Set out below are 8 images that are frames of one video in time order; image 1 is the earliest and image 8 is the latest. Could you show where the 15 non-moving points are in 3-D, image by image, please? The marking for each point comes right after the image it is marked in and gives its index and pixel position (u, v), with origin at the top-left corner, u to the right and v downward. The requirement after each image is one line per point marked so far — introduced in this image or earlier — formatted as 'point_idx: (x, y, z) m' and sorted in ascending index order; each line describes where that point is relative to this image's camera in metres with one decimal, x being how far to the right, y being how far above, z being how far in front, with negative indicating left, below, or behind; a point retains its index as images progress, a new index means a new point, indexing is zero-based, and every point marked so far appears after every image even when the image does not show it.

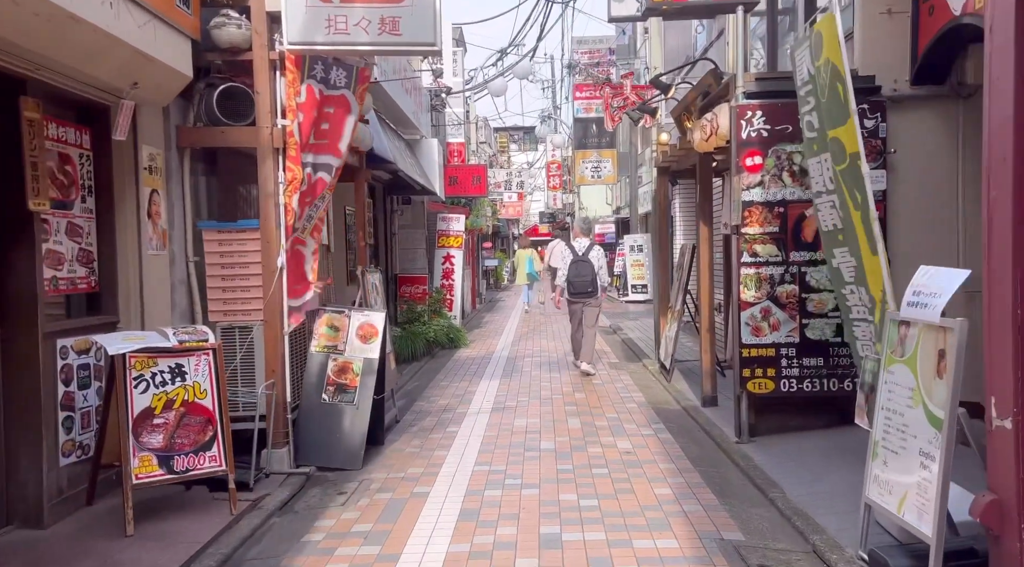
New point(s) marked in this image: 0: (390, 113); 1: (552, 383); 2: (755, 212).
0: (-2.0, +2.8, +12.8) m
1: (+0.5, -1.2, +9.9) m
2: (+2.0, +0.6, +6.5) m
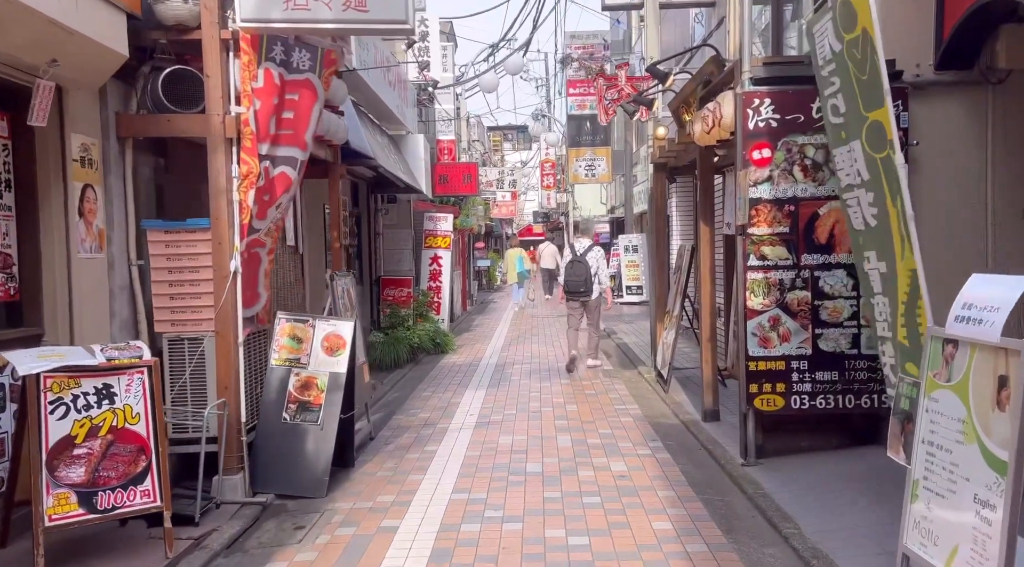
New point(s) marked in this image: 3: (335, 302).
0: (-2.1, +2.7, +12.2) m
1: (+0.3, -1.3, +9.3) m
2: (+1.8, +0.5, +5.9) m
3: (-1.5, -0.2, +6.7) m
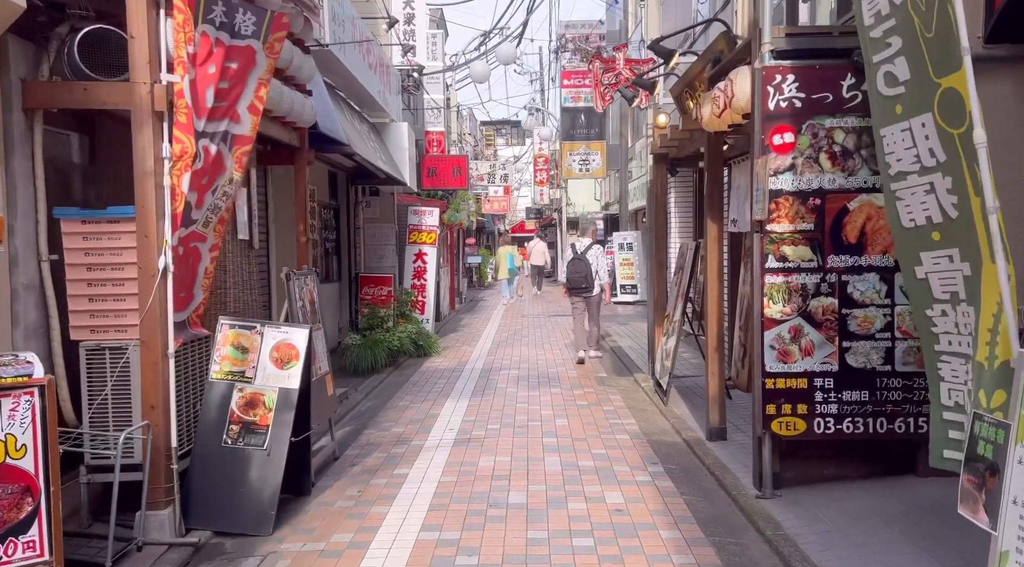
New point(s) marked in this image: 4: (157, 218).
0: (-2.3, +2.8, +11.3) m
1: (+0.2, -1.3, +8.5) m
2: (+1.7, +0.5, +5.1) m
3: (-1.6, -0.2, +5.8) m
4: (-2.1, +0.4, +4.7) m
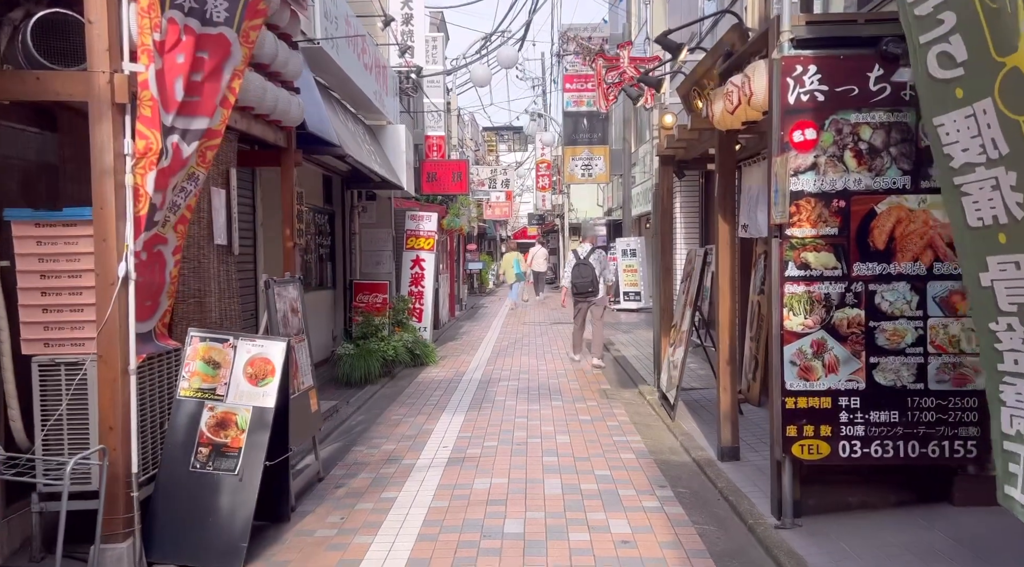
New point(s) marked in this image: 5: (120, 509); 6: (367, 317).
0: (-2.3, +2.7, +10.9) m
1: (+0.2, -1.4, +8.0) m
2: (+1.7, +0.4, +4.7) m
3: (-1.6, -0.2, +5.4) m
4: (-2.1, +0.3, +4.2) m
5: (-2.0, -1.2, +4.2) m
6: (-2.0, -0.5, +11.1) m
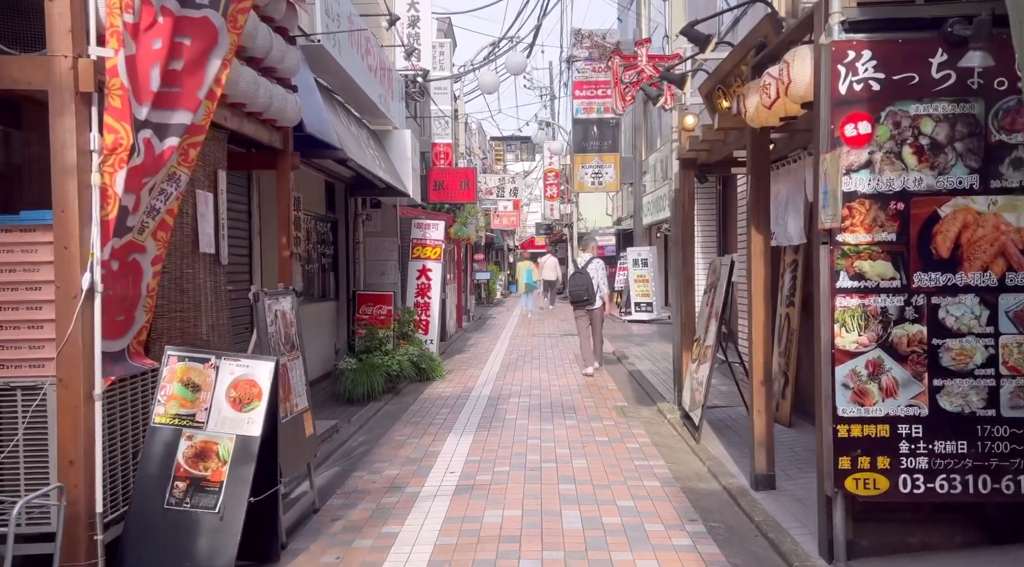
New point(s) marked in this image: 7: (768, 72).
0: (-2.1, +2.5, +10.5) m
1: (+0.3, -1.5, +7.5) m
2: (+1.8, +0.4, +4.1) m
3: (-1.5, -0.3, +4.9) m
4: (-2.0, +0.3, +3.7) m
5: (-2.0, -1.2, +3.7) m
6: (-1.9, -0.6, +10.6) m
7: (+1.6, +1.3, +5.1) m
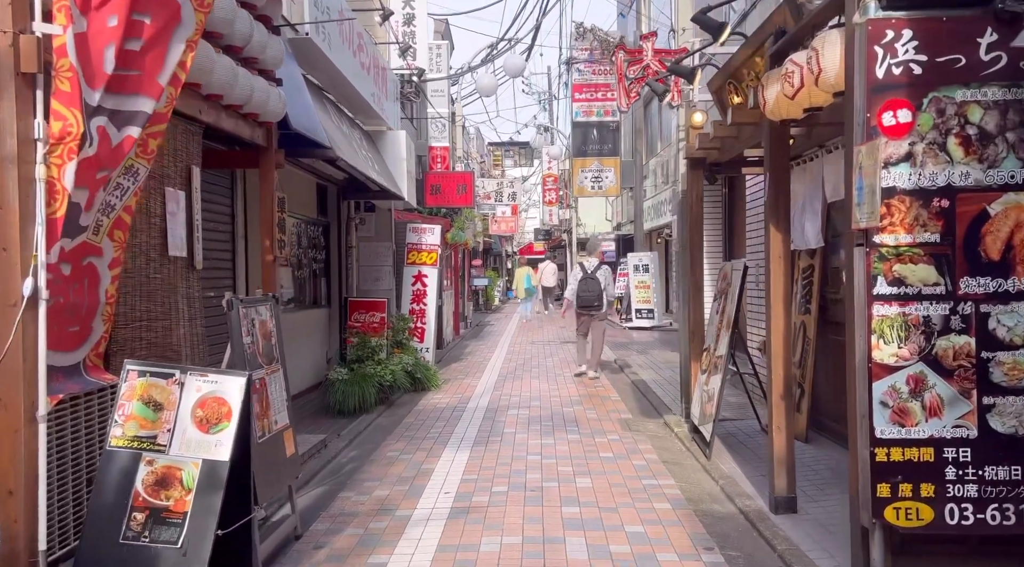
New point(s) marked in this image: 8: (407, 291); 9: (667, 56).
0: (-2.2, +2.4, +10.0) m
1: (+0.3, -1.5, +7.1) m
2: (+1.8, +0.4, +3.7) m
3: (-1.5, -0.3, +4.5) m
4: (-2.0, +0.2, +3.3) m
5: (-2.0, -1.3, +3.2) m
6: (-1.9, -0.7, +10.1) m
7: (+1.6, +1.3, +4.6) m
8: (-1.6, -0.1, +12.5) m
9: (+1.6, +2.3, +8.2) m
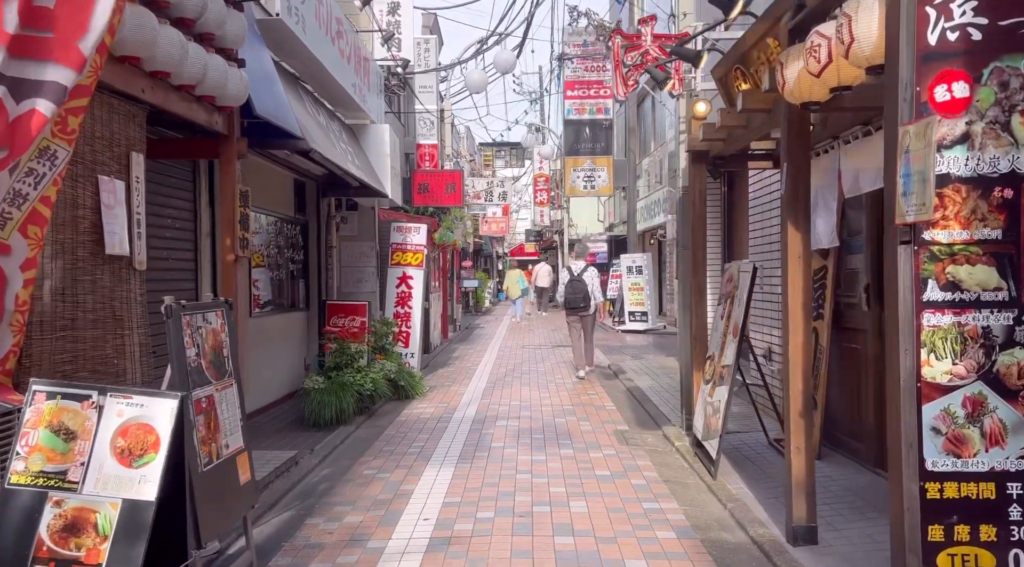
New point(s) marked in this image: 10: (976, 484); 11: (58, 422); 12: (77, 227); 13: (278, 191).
0: (-2.3, +2.4, +9.4) m
1: (+0.2, -1.5, +6.5) m
2: (+1.7, +0.3, +3.1) m
3: (-1.6, -0.4, +3.8) m
4: (-2.1, +0.2, +2.7) m
5: (-2.0, -1.3, +2.6) m
6: (-2.0, -0.7, +9.5) m
7: (+1.5, +1.3, +4.1) m
8: (-1.8, -0.1, +11.9) m
9: (+1.5, +2.3, +7.6) m
10: (+1.8, -0.8, +3.1) m
11: (-1.7, -0.5, +3.1) m
12: (-2.1, +0.3, +3.9) m
13: (-2.9, +1.1, +9.9) m
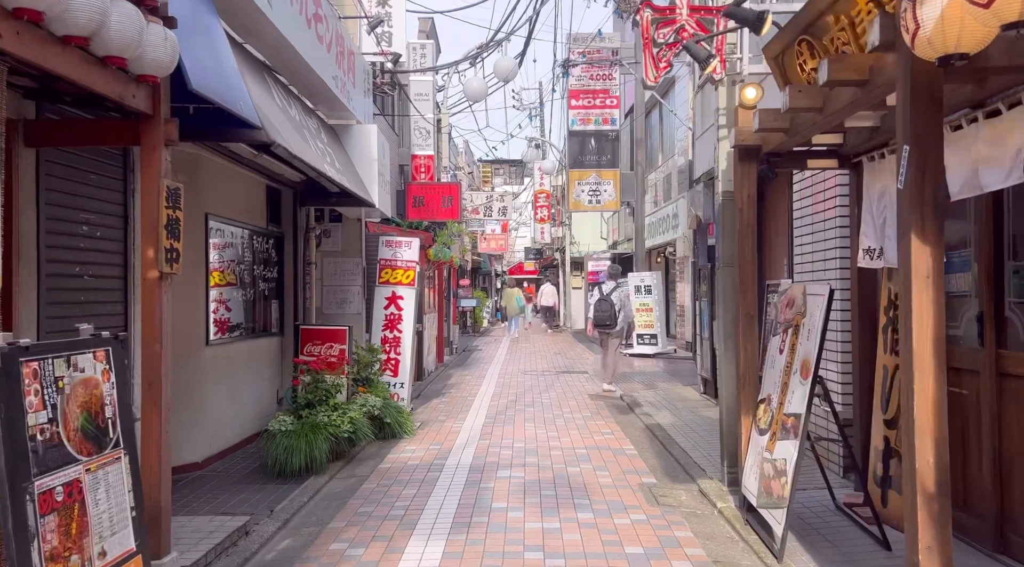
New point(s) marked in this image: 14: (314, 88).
0: (-2.2, +2.2, +8.1) m
1: (+0.2, -1.7, +5.1) m
2: (+1.8, +0.2, +1.8) m
3: (-1.6, -0.4, +2.5) m
4: (-2.0, +0.2, +1.3) m
5: (-2.0, -1.3, +1.2) m
6: (-2.0, -0.9, +8.1) m
7: (+1.6, +1.2, +2.7) m
8: (-1.8, -0.4, +10.5) m
9: (+1.5, +2.1, +6.3) m
10: (+1.9, -0.9, +1.7) m
11: (-1.7, -0.6, +1.7) m
12: (-2.0, +0.2, +2.5) m
13: (-2.8, +0.9, +8.6) m
14: (-2.2, +2.2, +8.8) m
